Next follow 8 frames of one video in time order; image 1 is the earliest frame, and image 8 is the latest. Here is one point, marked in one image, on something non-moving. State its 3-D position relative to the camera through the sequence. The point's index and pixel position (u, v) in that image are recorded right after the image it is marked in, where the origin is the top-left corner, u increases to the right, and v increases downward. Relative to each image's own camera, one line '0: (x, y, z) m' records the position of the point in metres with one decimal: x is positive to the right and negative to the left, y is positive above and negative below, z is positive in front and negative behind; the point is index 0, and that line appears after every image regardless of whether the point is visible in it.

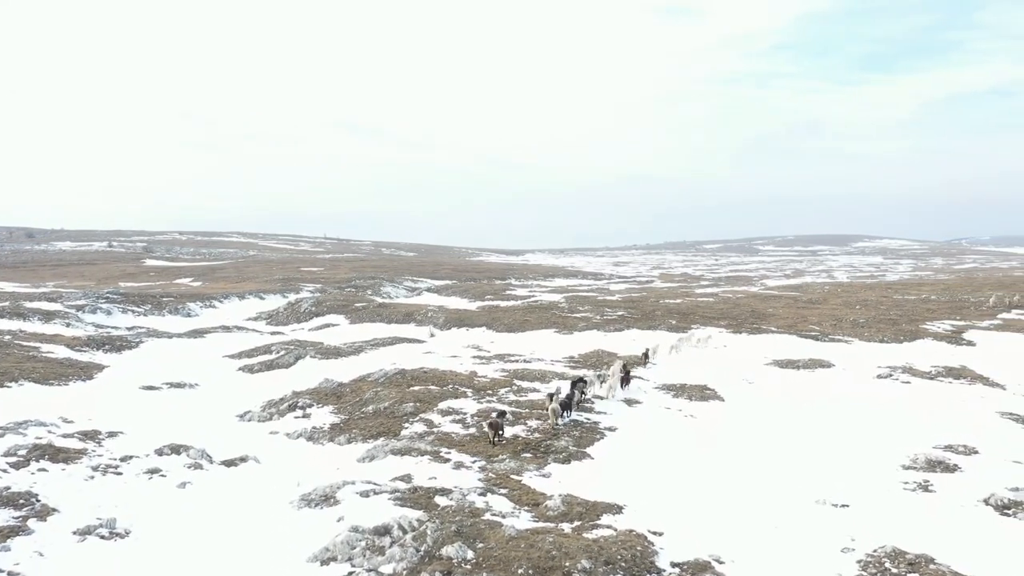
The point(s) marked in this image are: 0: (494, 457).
0: (-0.4, -3.4, +16.2) m
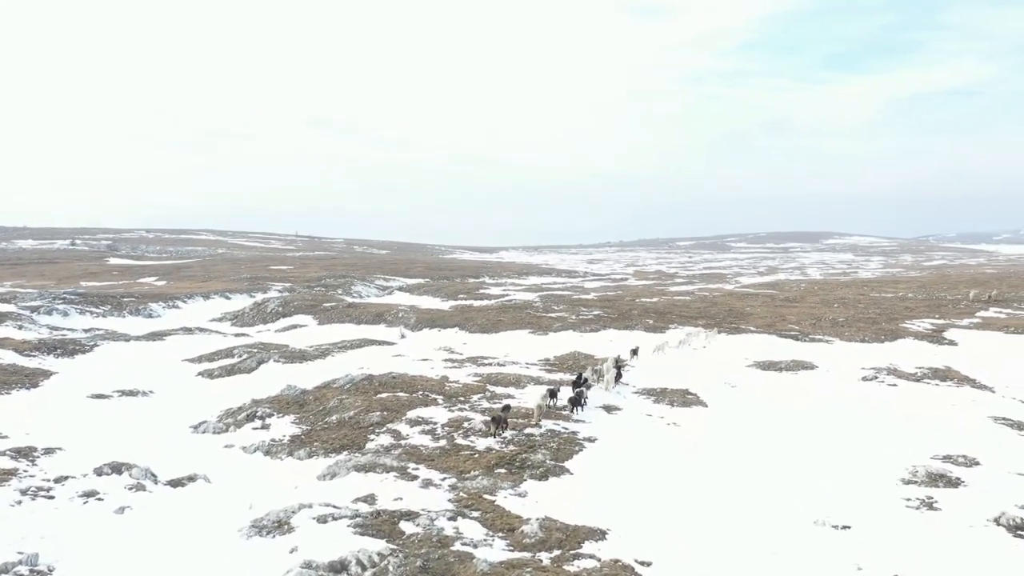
0: (-0.9, -3.5, +15.0) m
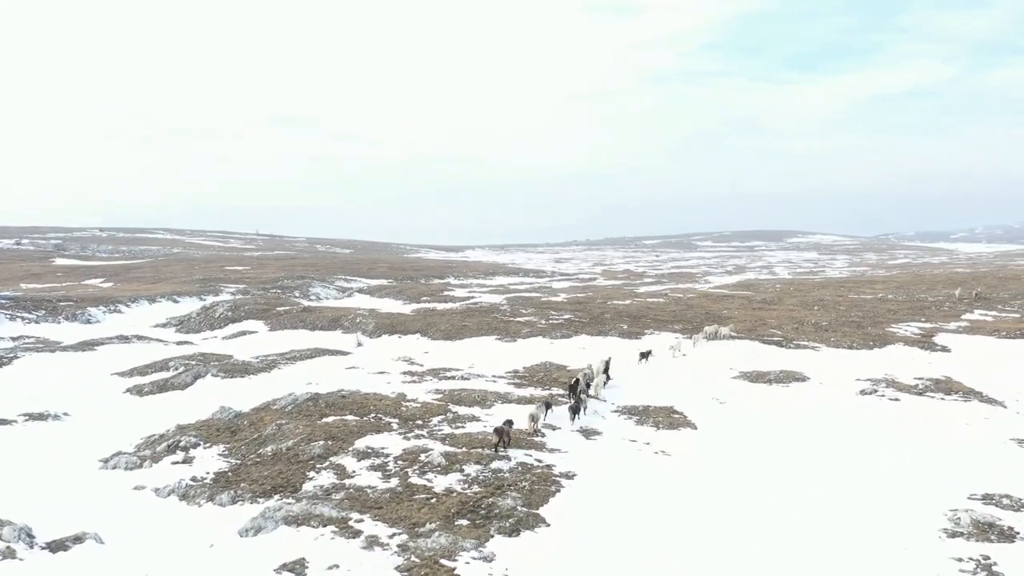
0: (-1.4, -3.7, +12.3) m
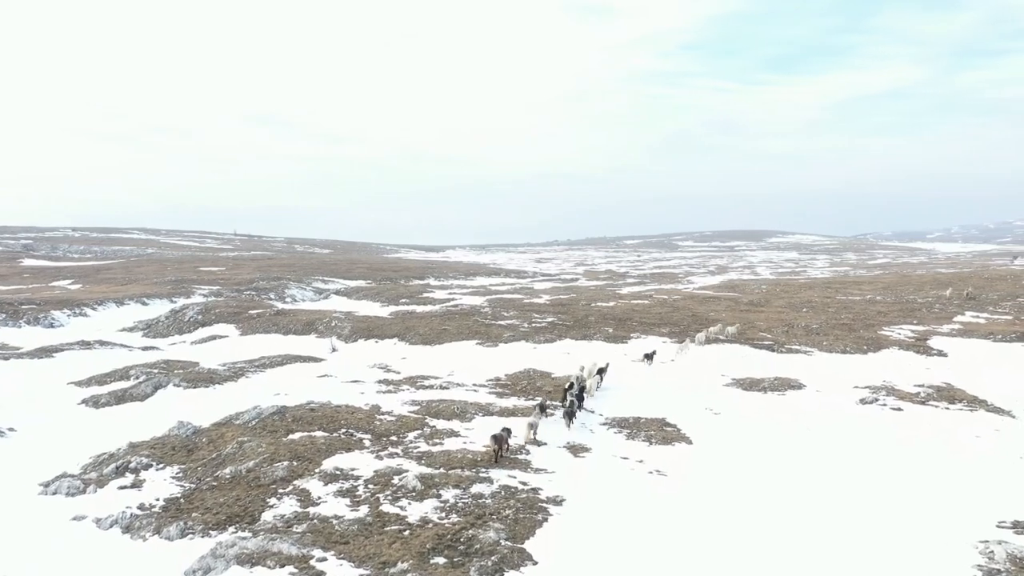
0: (-1.6, -3.8, +10.9) m
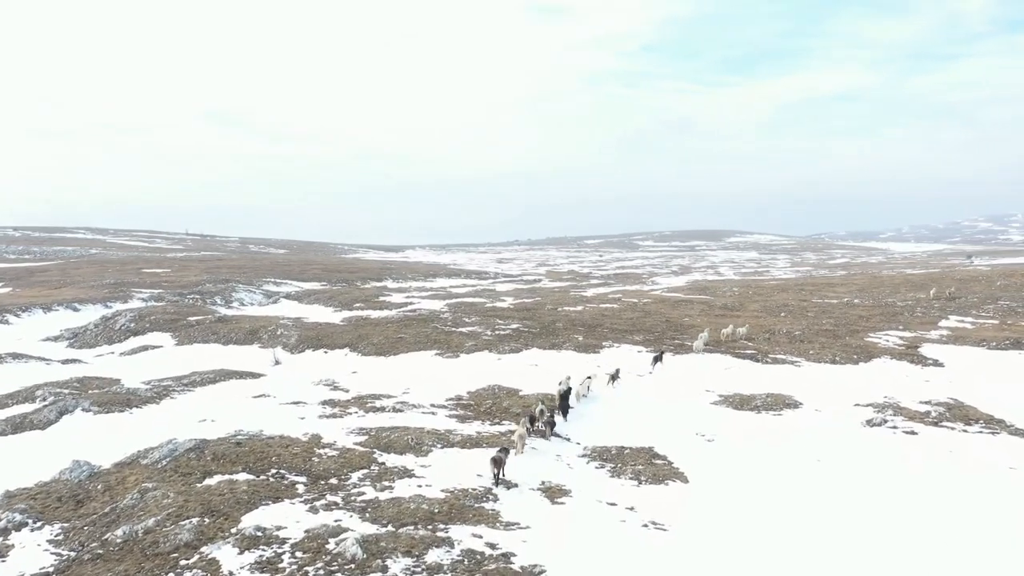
0: (-2.0, -4.0, +7.9) m
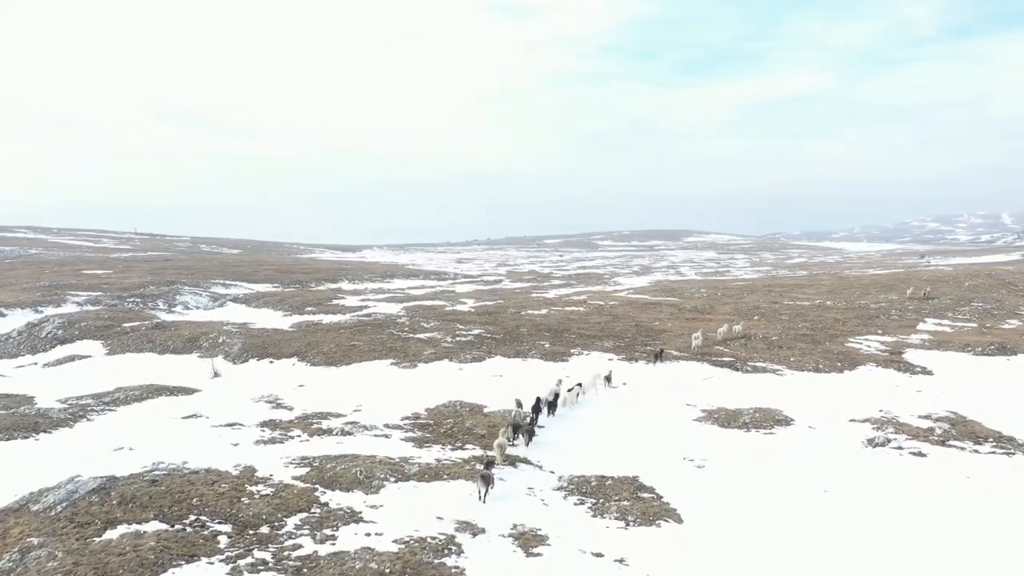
0: (-2.1, -4.2, +5.5) m
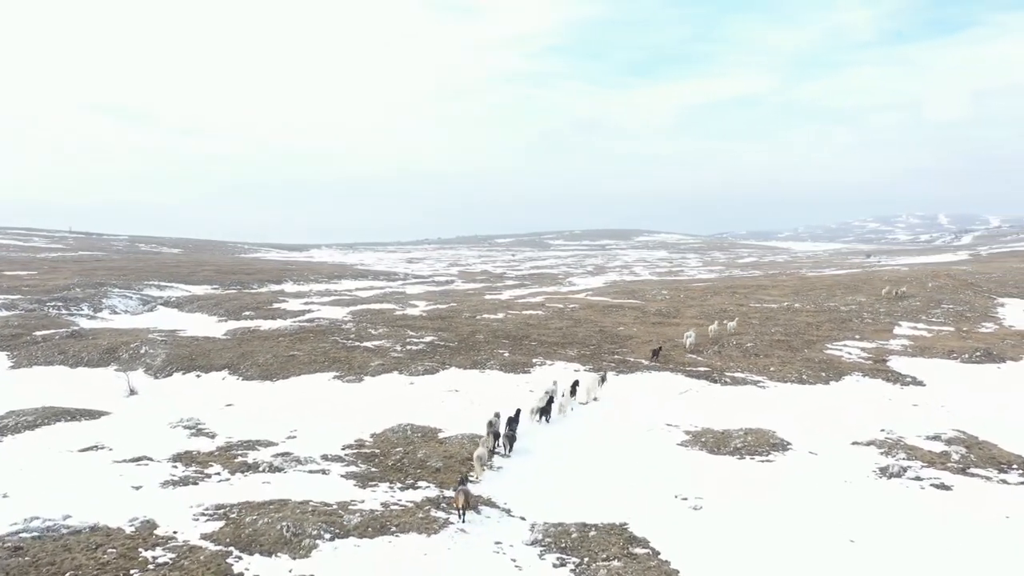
0: (-2.1, -4.3, +2.7) m
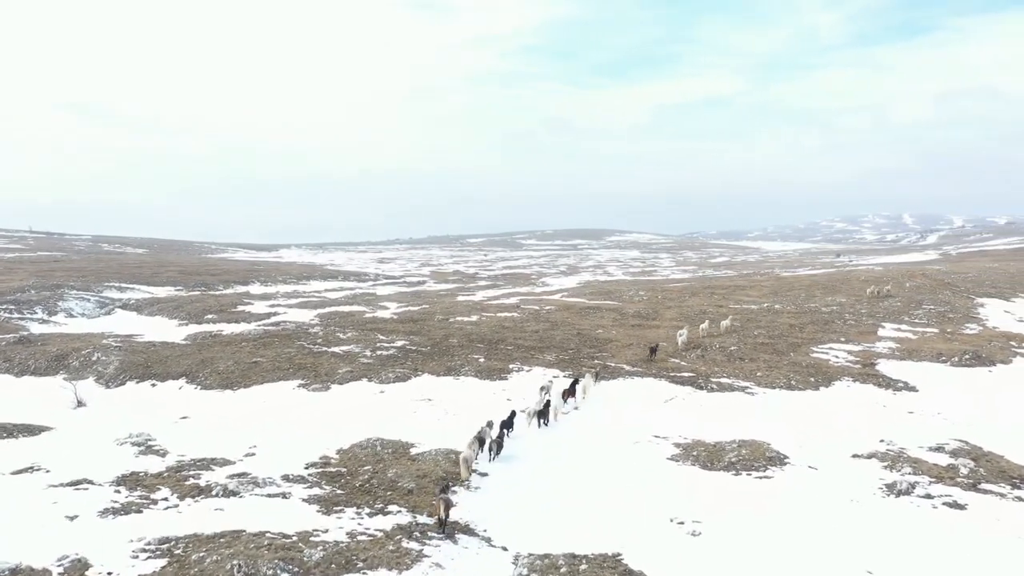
0: (-2.0, -4.4, +1.3) m
